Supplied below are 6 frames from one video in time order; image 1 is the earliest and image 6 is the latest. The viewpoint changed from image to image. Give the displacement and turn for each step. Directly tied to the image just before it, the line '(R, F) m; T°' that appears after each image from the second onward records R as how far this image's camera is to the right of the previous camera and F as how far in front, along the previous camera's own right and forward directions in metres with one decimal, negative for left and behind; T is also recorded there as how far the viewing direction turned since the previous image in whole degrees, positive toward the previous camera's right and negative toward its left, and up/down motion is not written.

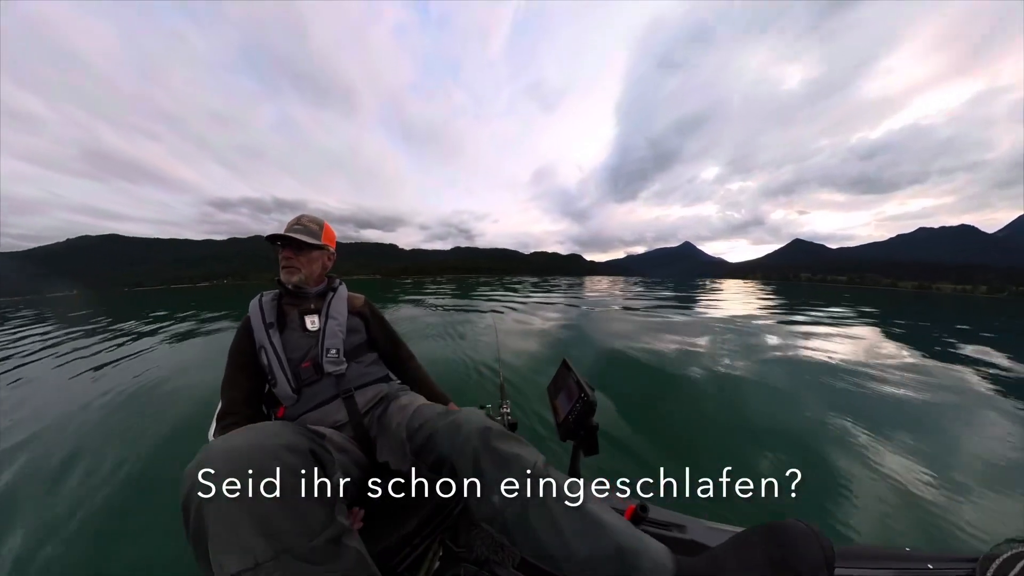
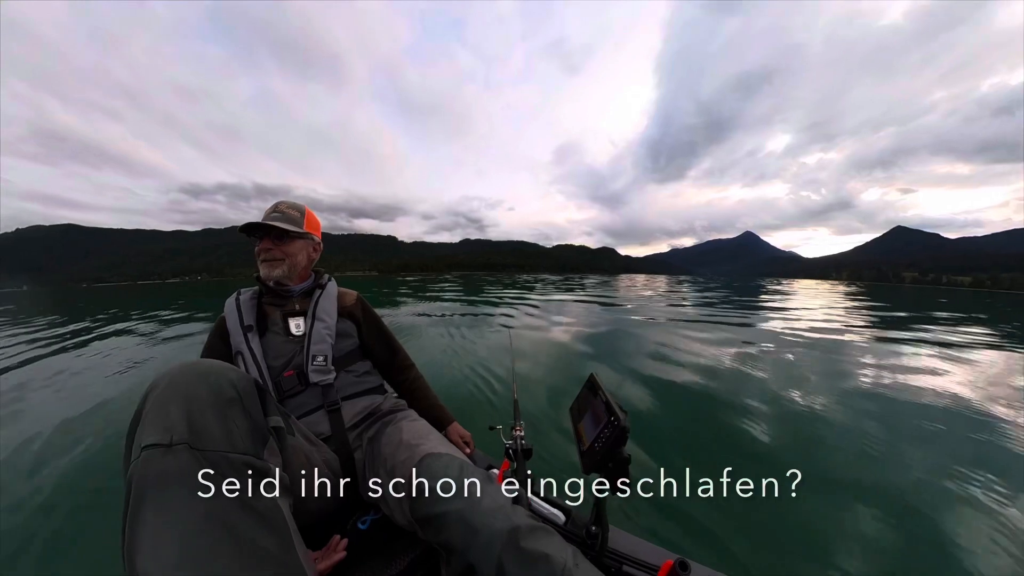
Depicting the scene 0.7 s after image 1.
(+0.4, +0.7) m; -9°
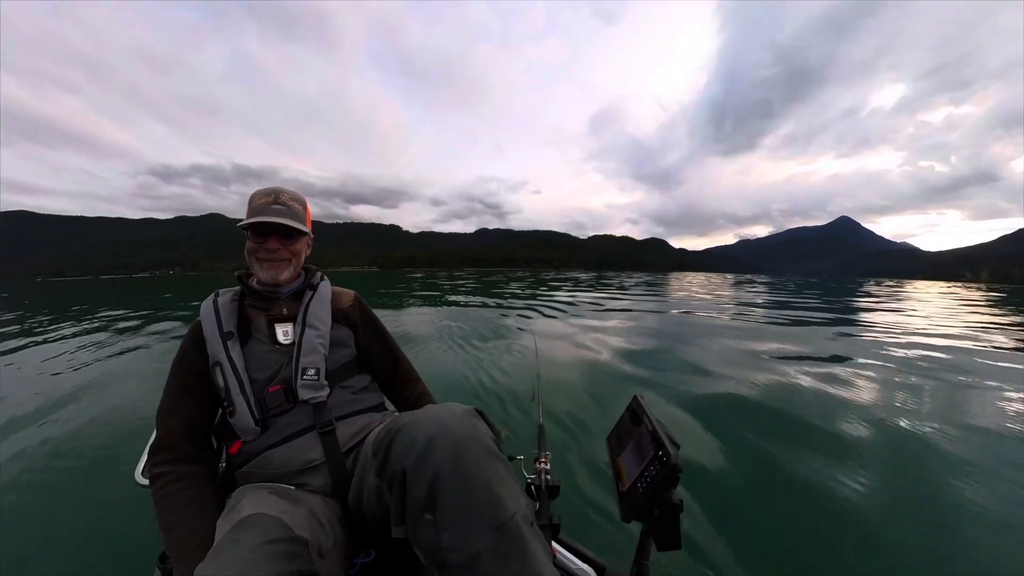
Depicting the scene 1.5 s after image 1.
(+0.3, +0.6) m; -8°
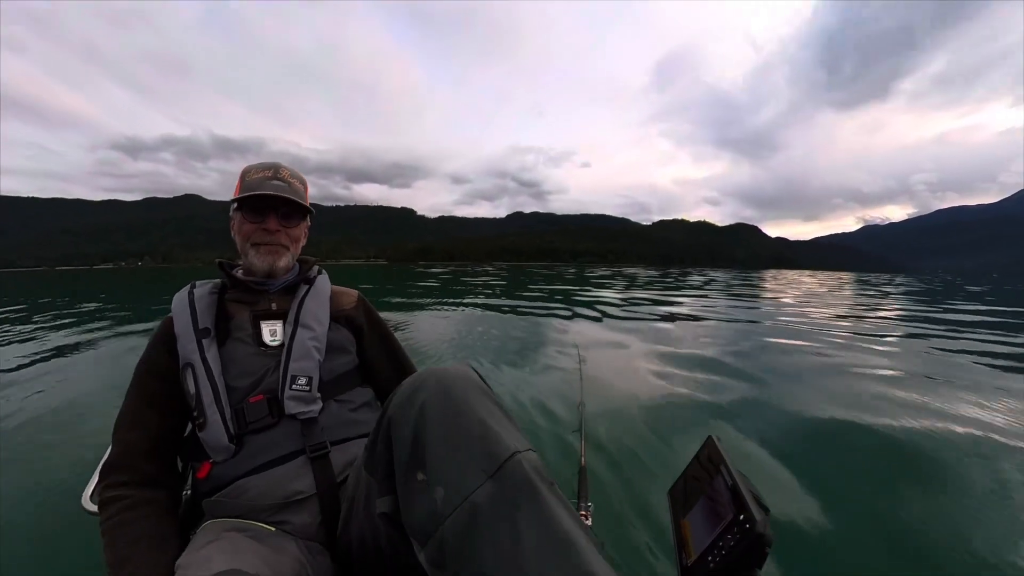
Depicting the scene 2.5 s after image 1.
(+0.1, +0.6) m; -6°
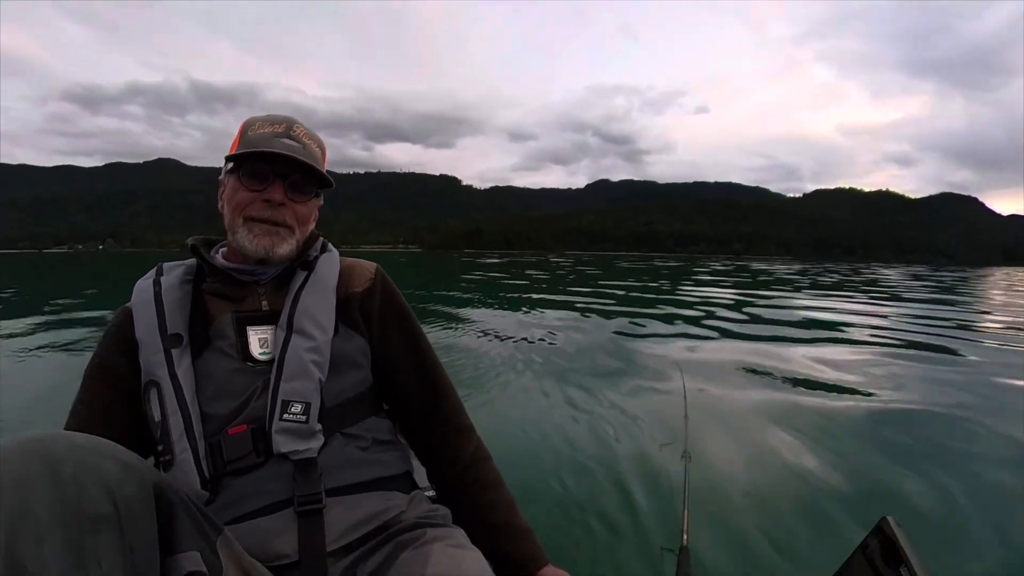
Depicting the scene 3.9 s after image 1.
(-0.1, +0.7) m; -6°
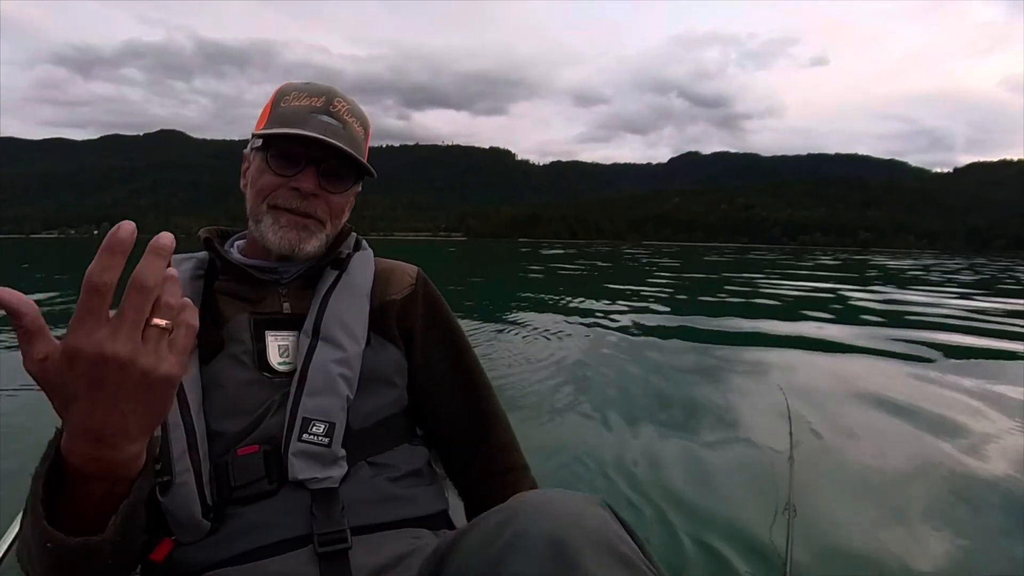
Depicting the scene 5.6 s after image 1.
(-0.1, +0.3) m; -3°
